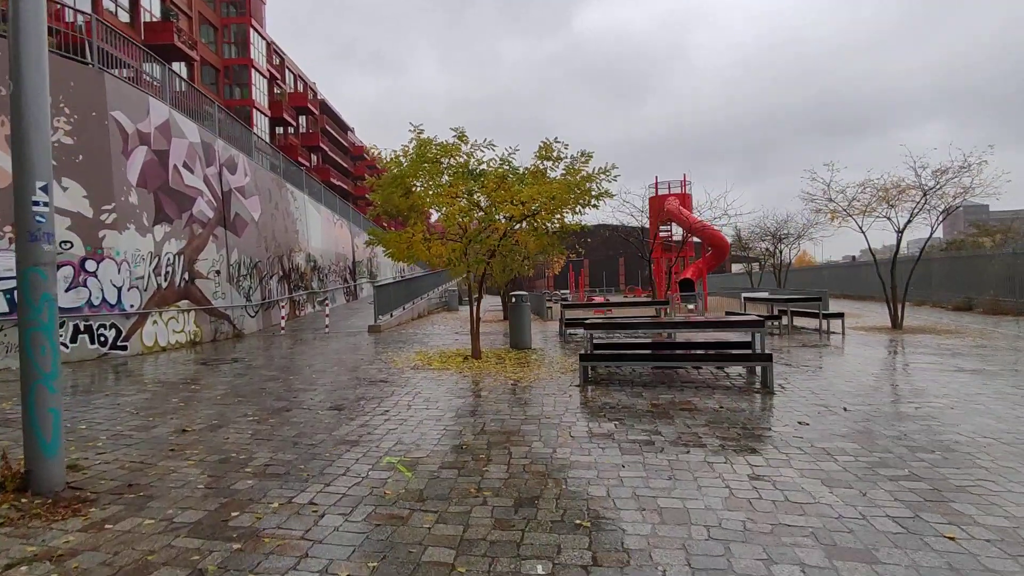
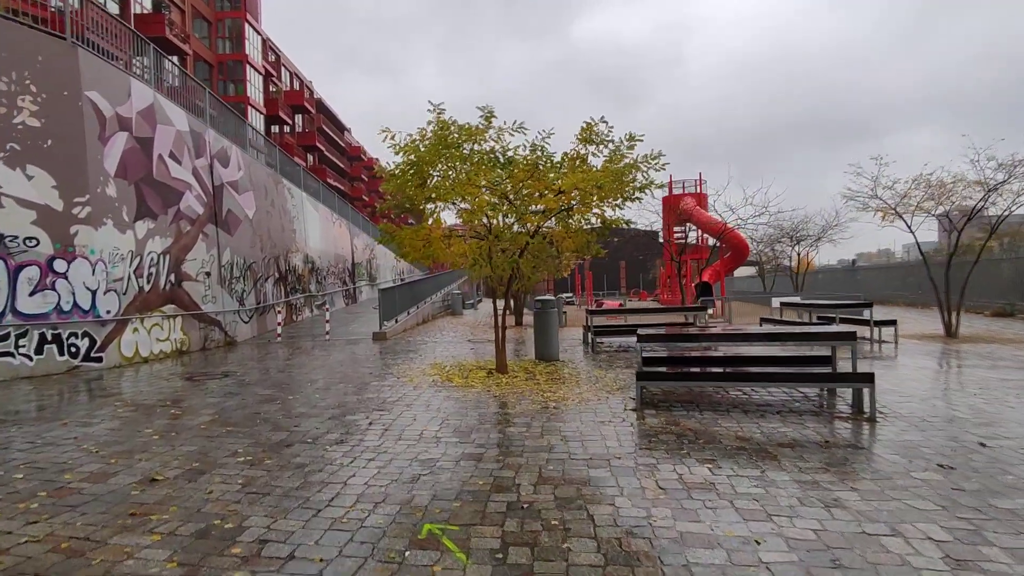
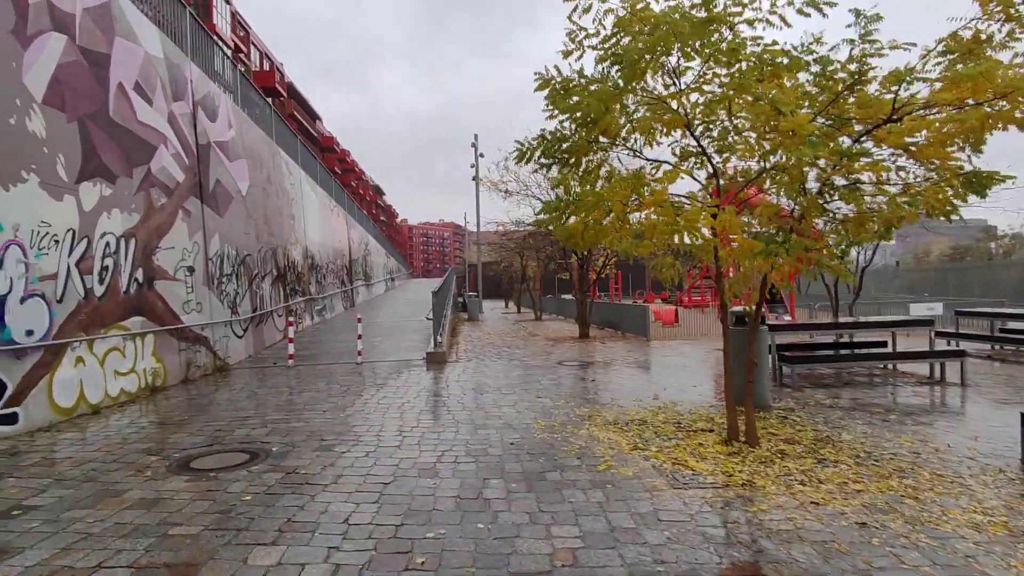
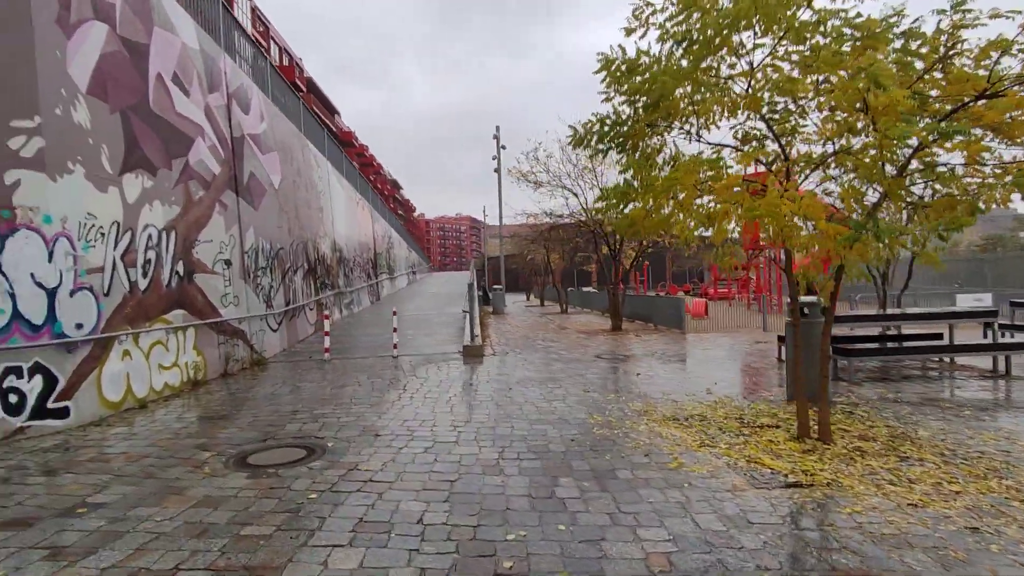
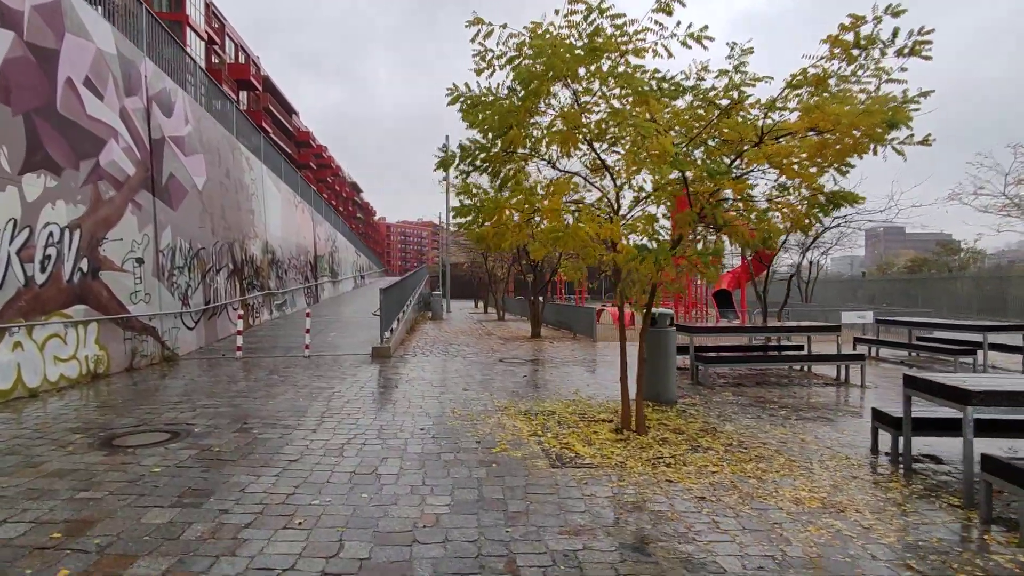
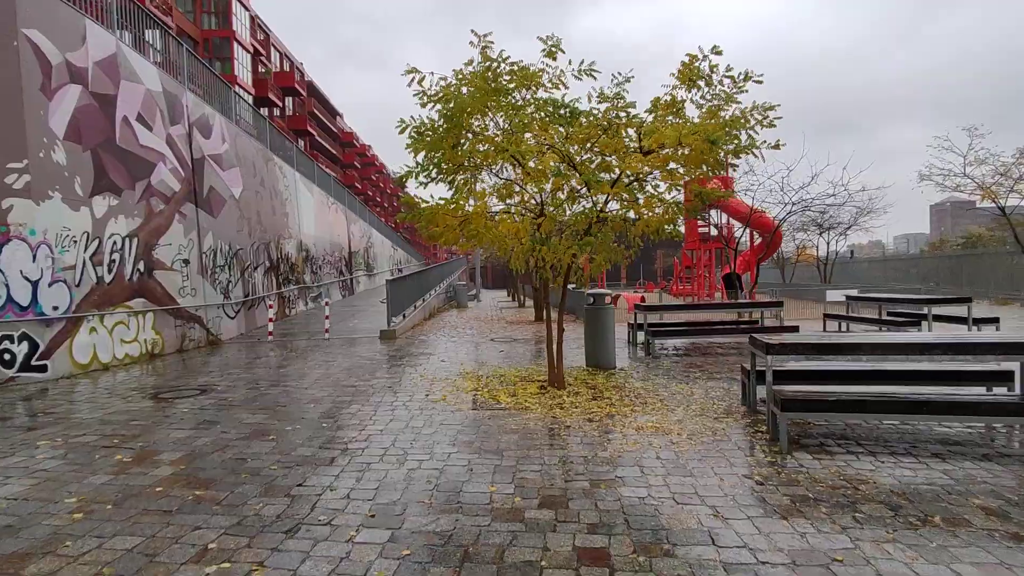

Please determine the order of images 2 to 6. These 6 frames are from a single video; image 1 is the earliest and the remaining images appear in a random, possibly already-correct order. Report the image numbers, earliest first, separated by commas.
2, 6, 5, 3, 4
